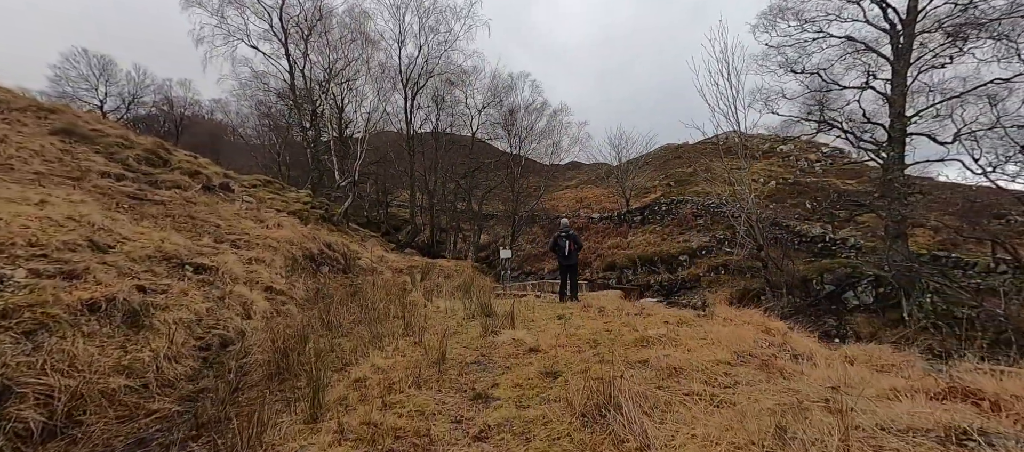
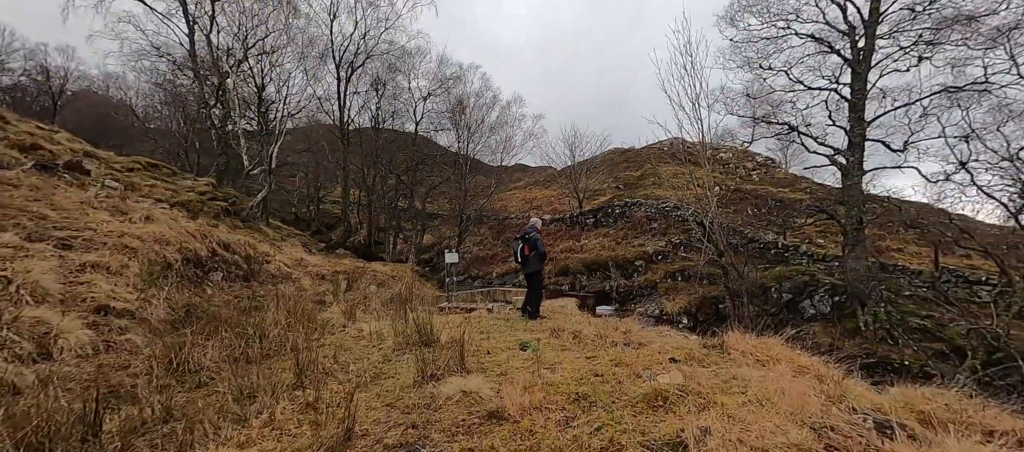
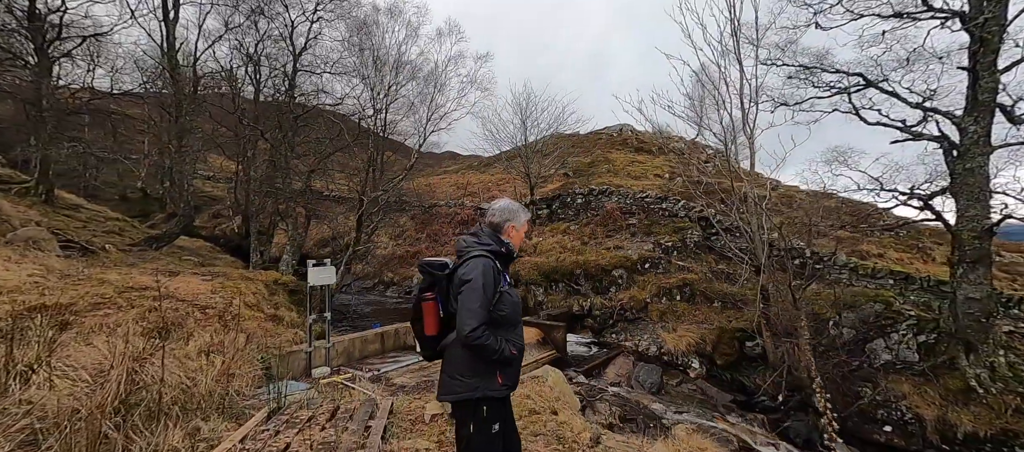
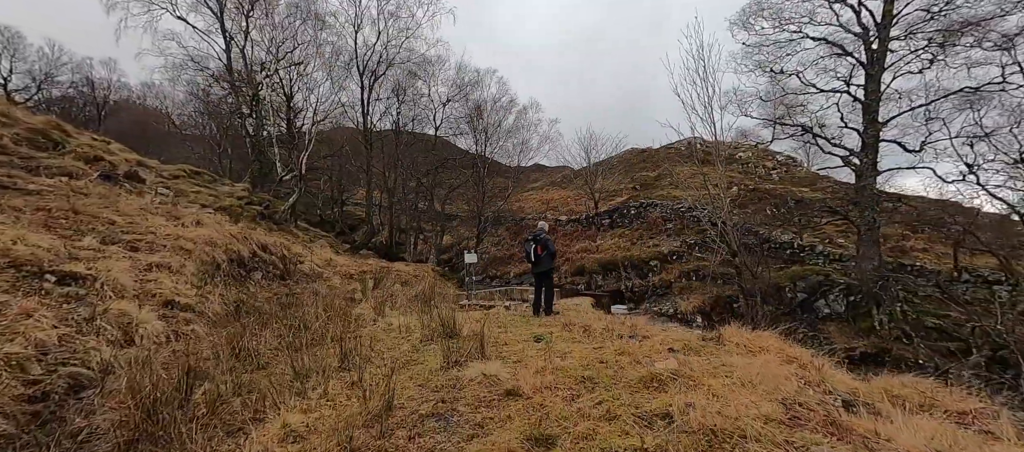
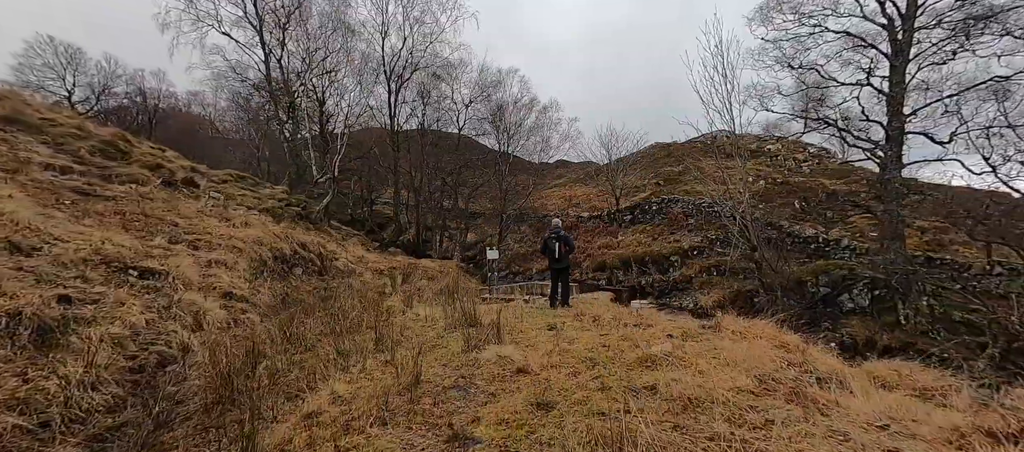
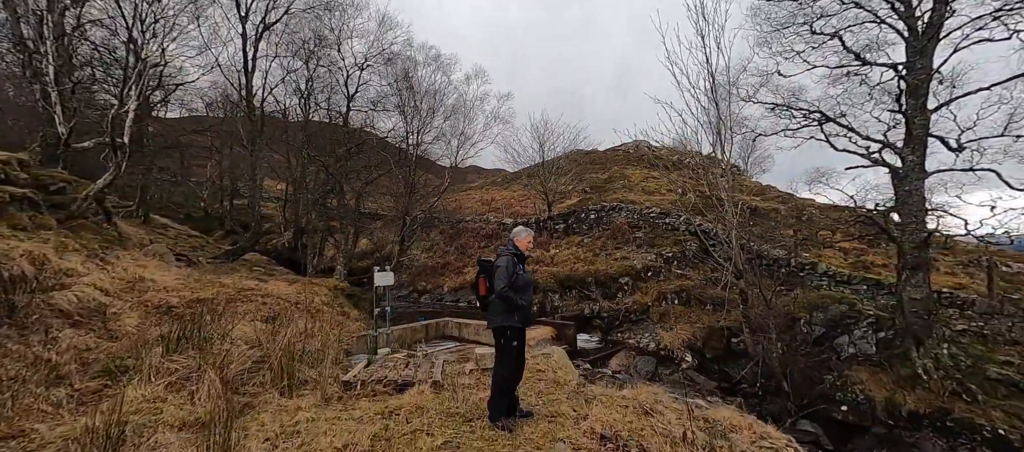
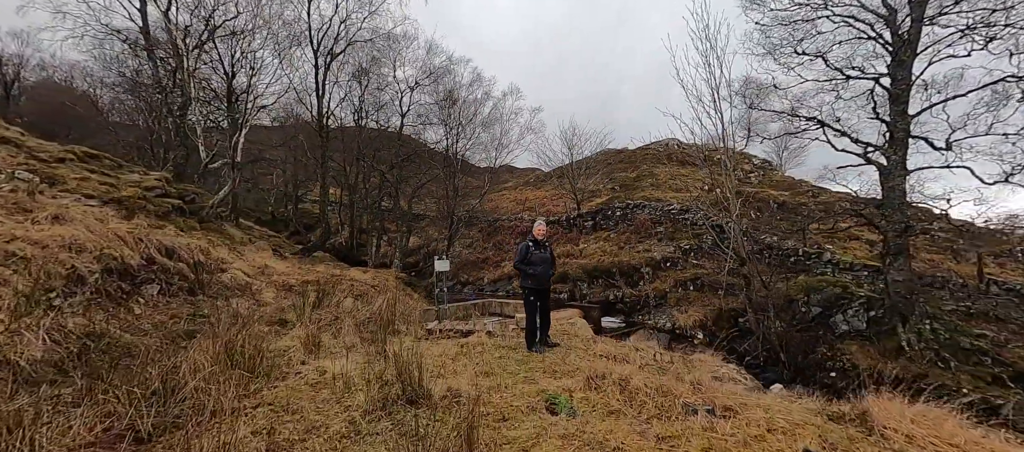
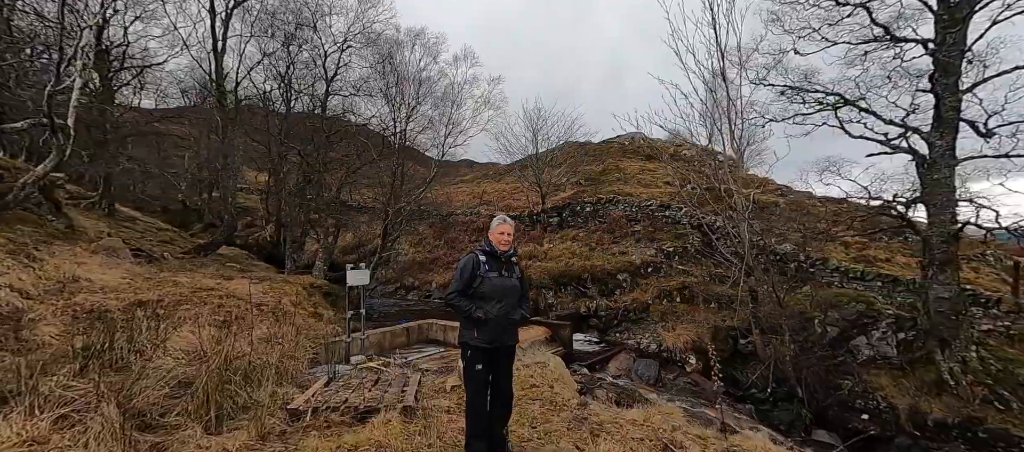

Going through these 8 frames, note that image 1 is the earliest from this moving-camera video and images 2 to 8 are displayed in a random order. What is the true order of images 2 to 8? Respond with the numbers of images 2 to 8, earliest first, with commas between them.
5, 4, 2, 7, 6, 8, 3
